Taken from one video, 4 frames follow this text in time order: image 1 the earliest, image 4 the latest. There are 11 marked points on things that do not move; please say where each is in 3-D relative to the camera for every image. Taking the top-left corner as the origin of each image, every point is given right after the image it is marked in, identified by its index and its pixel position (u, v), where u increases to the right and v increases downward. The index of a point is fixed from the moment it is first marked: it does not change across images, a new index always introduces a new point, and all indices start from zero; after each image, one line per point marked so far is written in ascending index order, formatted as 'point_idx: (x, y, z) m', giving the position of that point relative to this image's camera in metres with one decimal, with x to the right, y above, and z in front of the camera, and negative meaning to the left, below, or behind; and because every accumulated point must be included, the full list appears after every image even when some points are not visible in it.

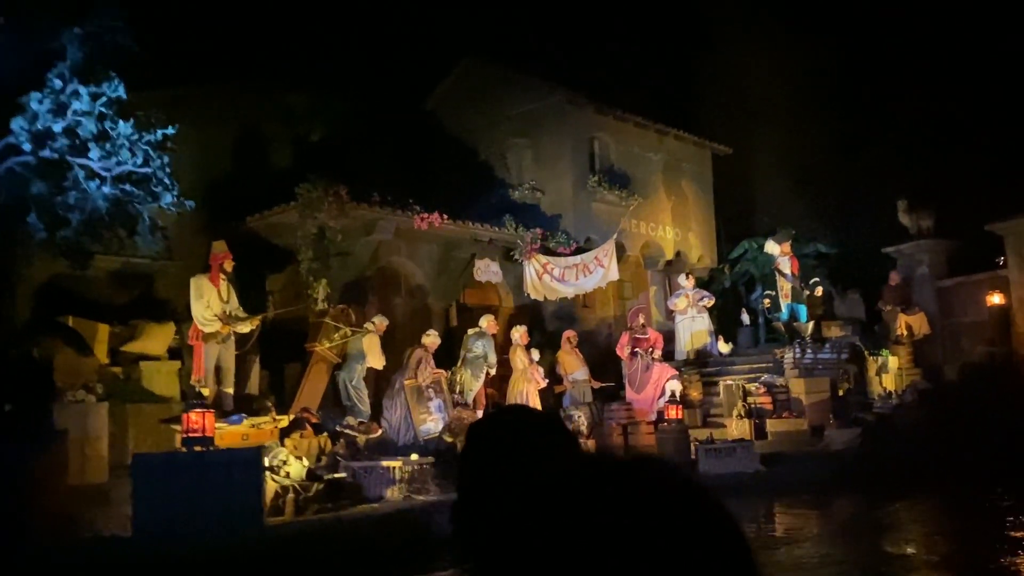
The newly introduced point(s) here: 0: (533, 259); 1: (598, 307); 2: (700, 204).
0: (+0.4, +0.5, +13.9) m
1: (+1.6, -0.4, +16.6) m
2: (+4.2, +1.8, +20.1) m
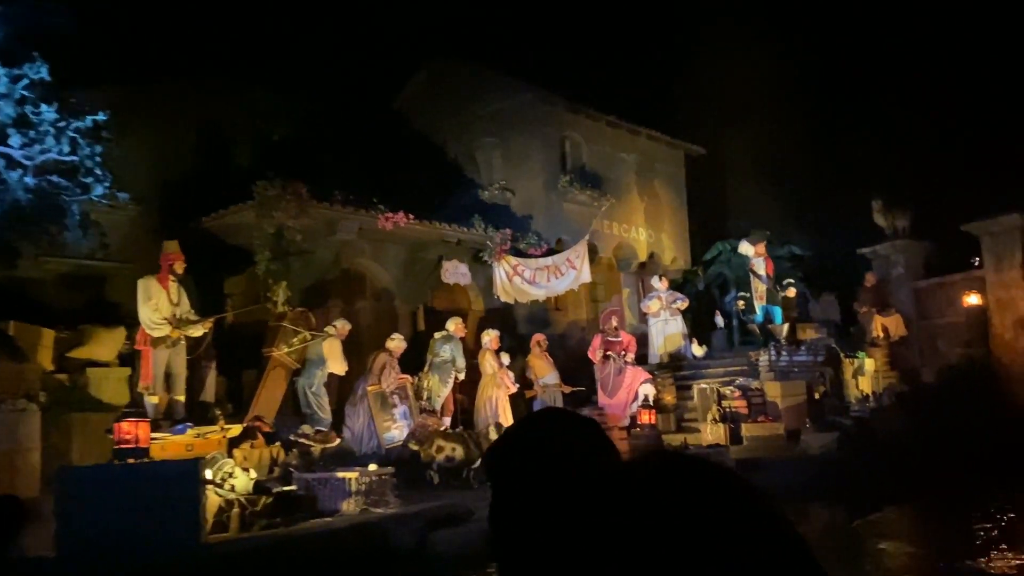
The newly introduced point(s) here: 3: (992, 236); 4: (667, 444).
0: (-0.1, +0.4, +13.7) m
1: (+1.1, -0.4, +16.3) m
2: (+3.6, +1.8, +19.8) m
3: (+7.2, +0.8, +13.5) m
4: (+2.1, -2.1, +12.1) m
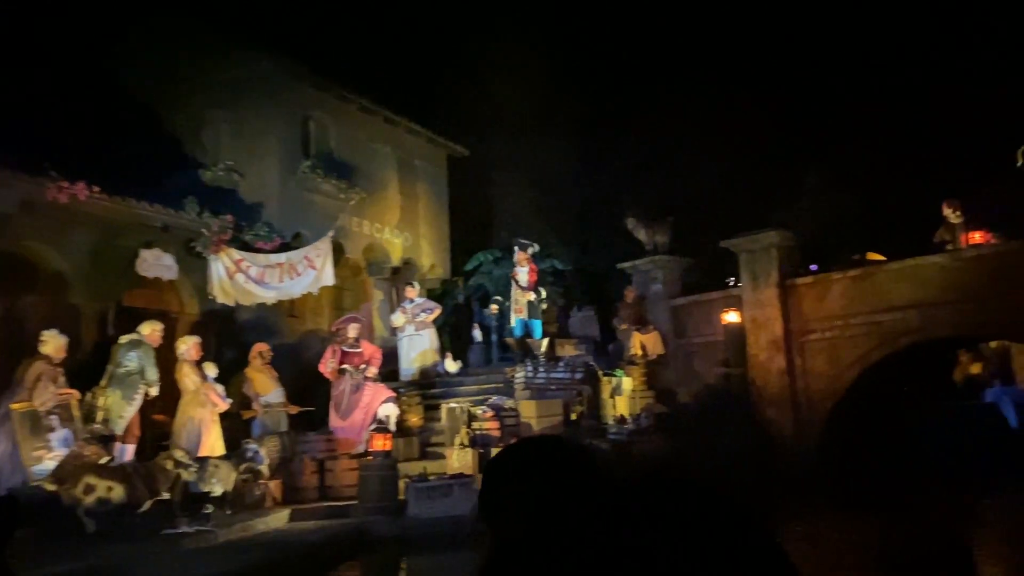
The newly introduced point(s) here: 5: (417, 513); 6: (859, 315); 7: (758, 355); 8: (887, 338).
0: (-3.7, +0.4, +11.3) m
1: (-3.3, -0.5, +14.2) m
2: (-1.6, +1.6, +18.3) m
3: (+3.5, +0.5, +13.0) m
4: (-1.2, -2.2, +10.3) m
5: (-0.9, -2.2, +8.9) m
6: (+4.6, -0.4, +11.8) m
7: (+3.5, -1.0, +12.7) m
8: (+4.8, -0.6, +11.4) m
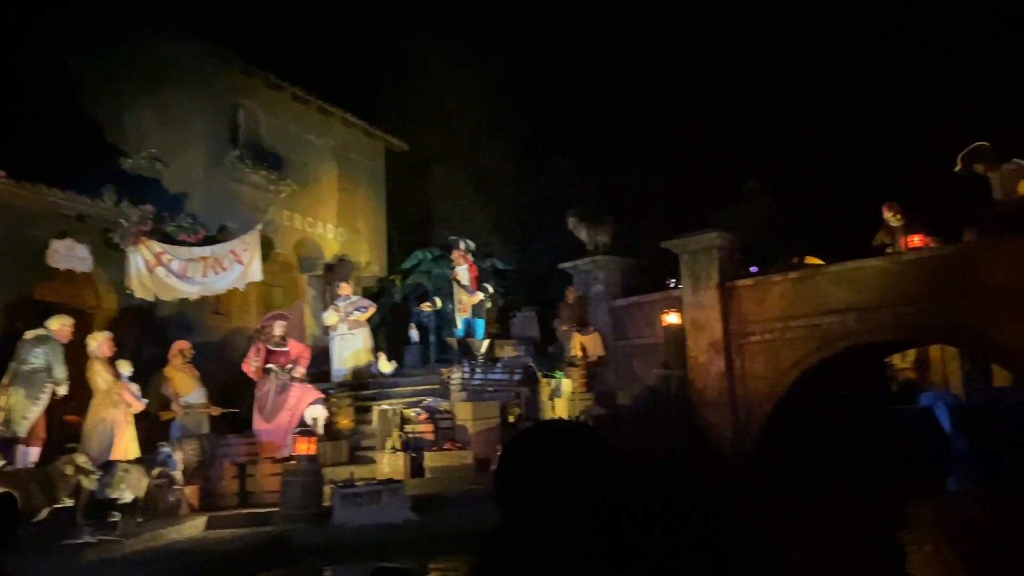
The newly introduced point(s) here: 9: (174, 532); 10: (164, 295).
0: (-4.5, +0.5, +10.7) m
1: (-4.2, -0.4, +13.6) m
2: (-2.8, +1.7, +17.8) m
3: (+2.6, +0.5, +12.8) m
4: (-2.0, -2.1, +9.9) m
5: (-1.6, -2.2, +8.4) m
6: (+3.7, -0.4, +11.7) m
7: (+2.6, -1.0, +12.5) m
8: (+4.0, -0.7, +11.3) m
9: (-3.1, -2.2, +8.1) m
10: (-4.3, -0.1, +10.9) m
